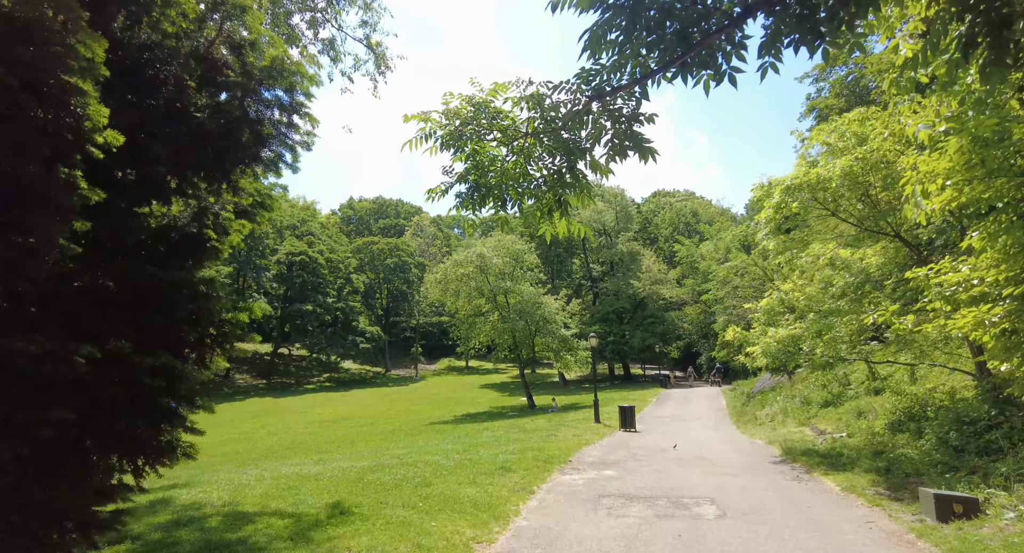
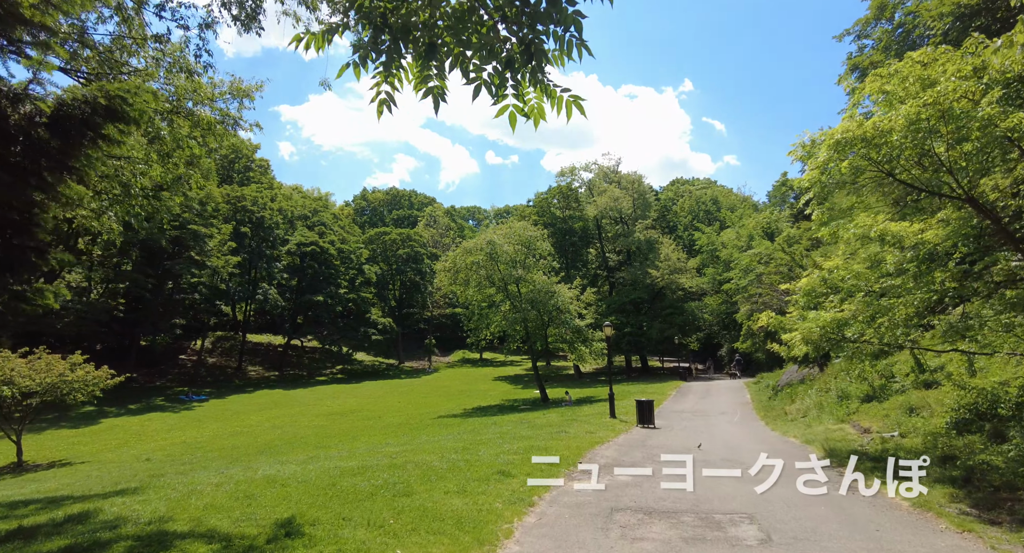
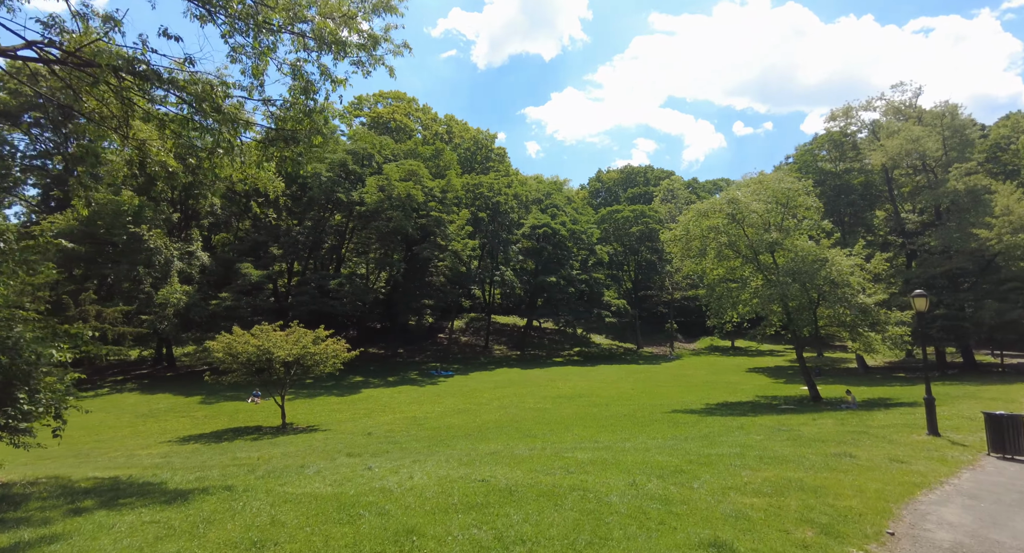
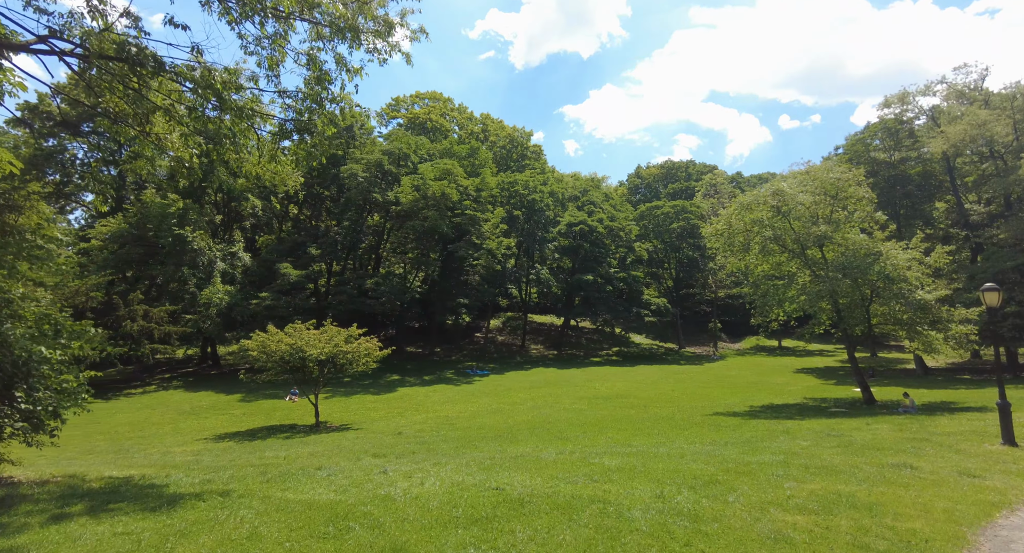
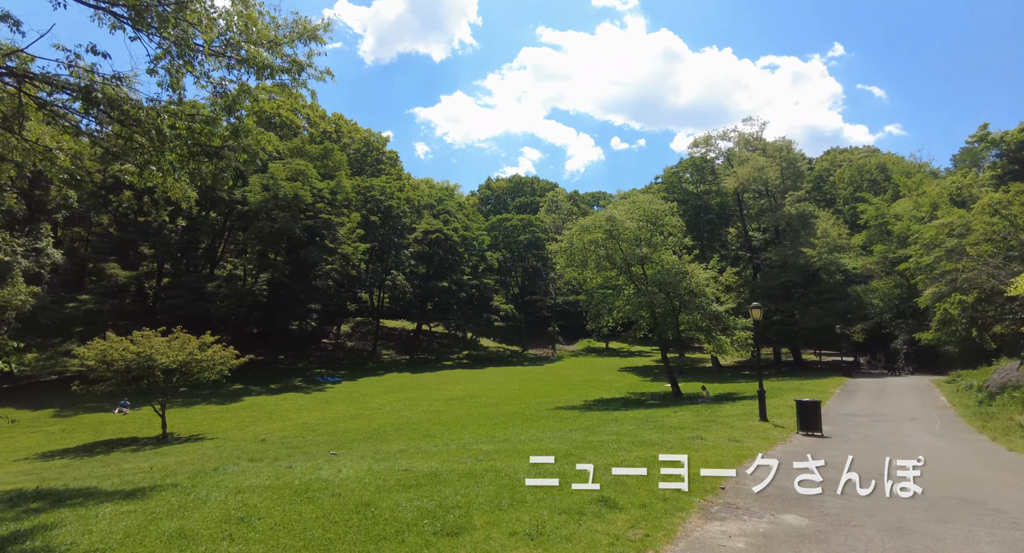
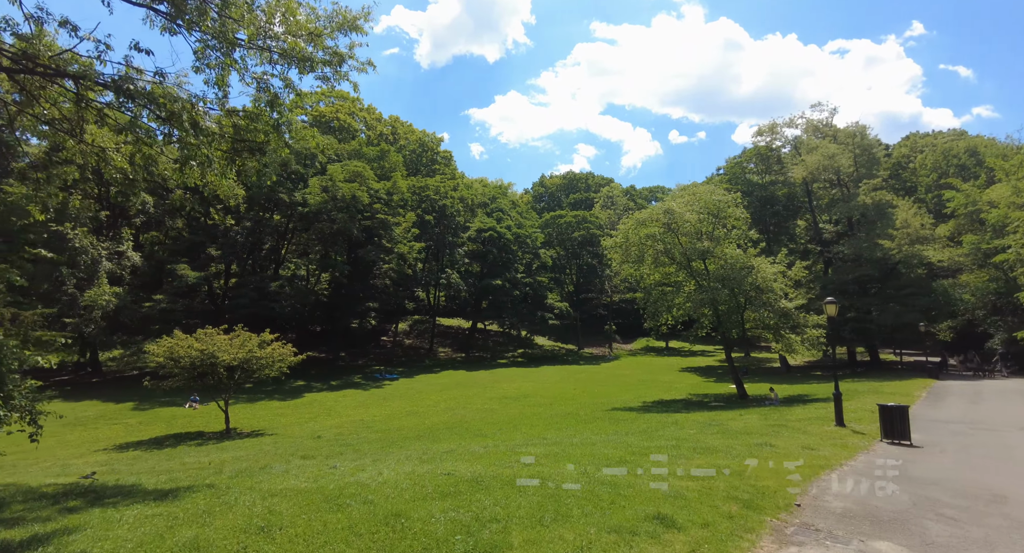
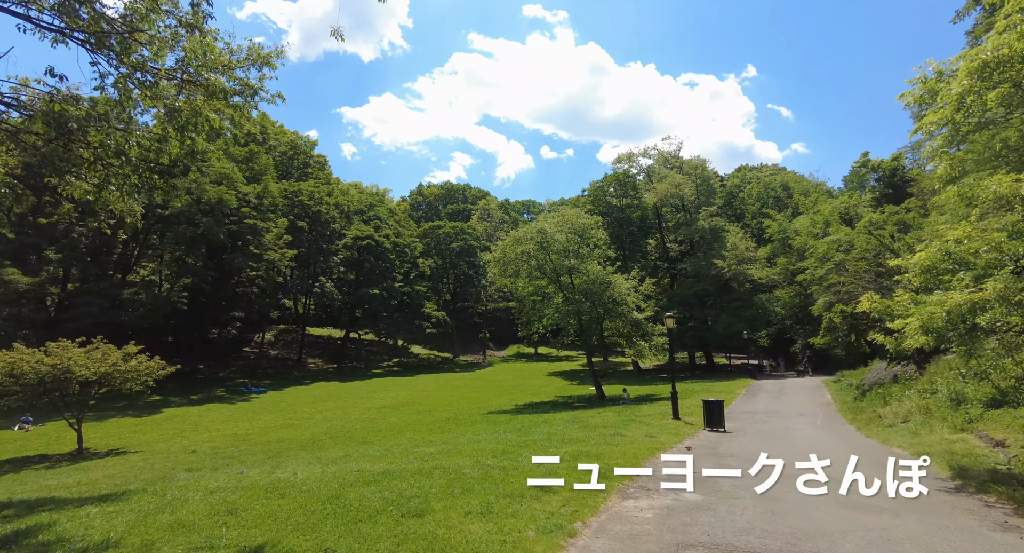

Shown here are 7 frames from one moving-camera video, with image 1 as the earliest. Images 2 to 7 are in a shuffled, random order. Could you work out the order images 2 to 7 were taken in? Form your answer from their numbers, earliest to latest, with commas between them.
2, 7, 5, 6, 3, 4
